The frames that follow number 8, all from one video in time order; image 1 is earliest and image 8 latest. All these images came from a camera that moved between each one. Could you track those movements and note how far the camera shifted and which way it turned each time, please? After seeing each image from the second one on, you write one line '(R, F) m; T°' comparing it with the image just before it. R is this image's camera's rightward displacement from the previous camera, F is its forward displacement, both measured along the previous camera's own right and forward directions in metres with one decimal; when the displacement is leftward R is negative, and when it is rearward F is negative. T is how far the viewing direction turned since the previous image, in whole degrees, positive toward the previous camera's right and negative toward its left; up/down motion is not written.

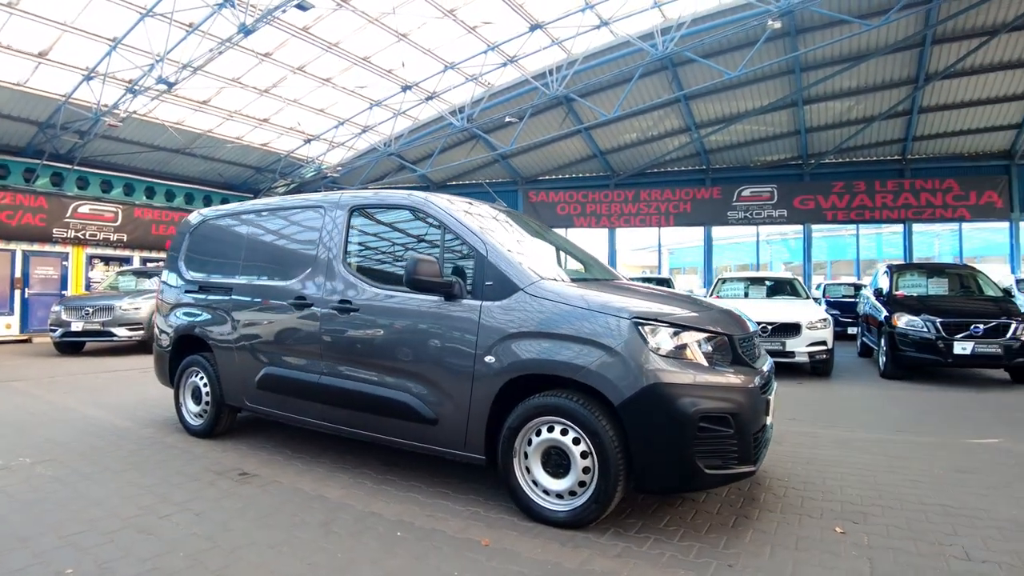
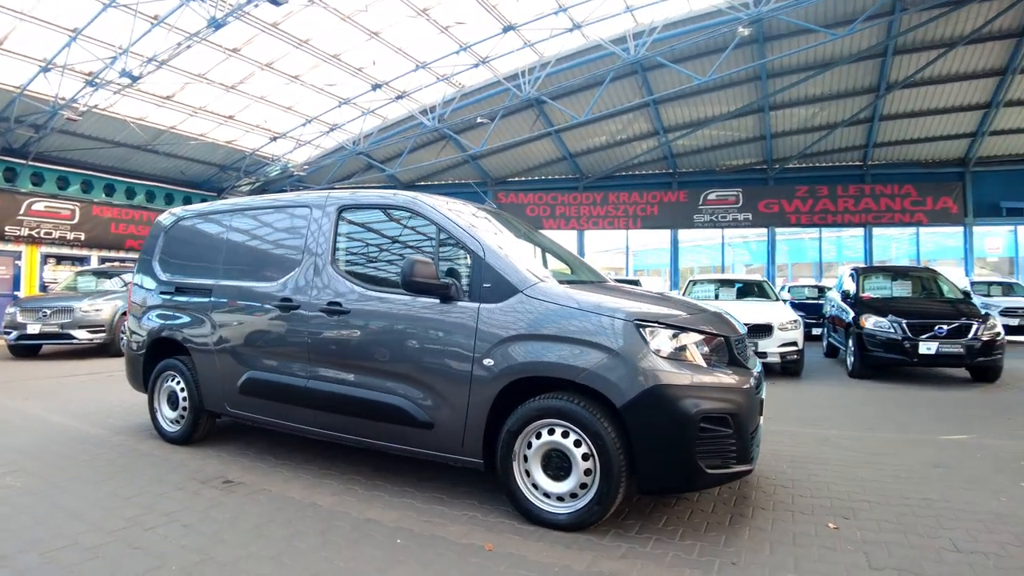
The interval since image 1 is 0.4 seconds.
(-0.2, 0.0) m; +3°
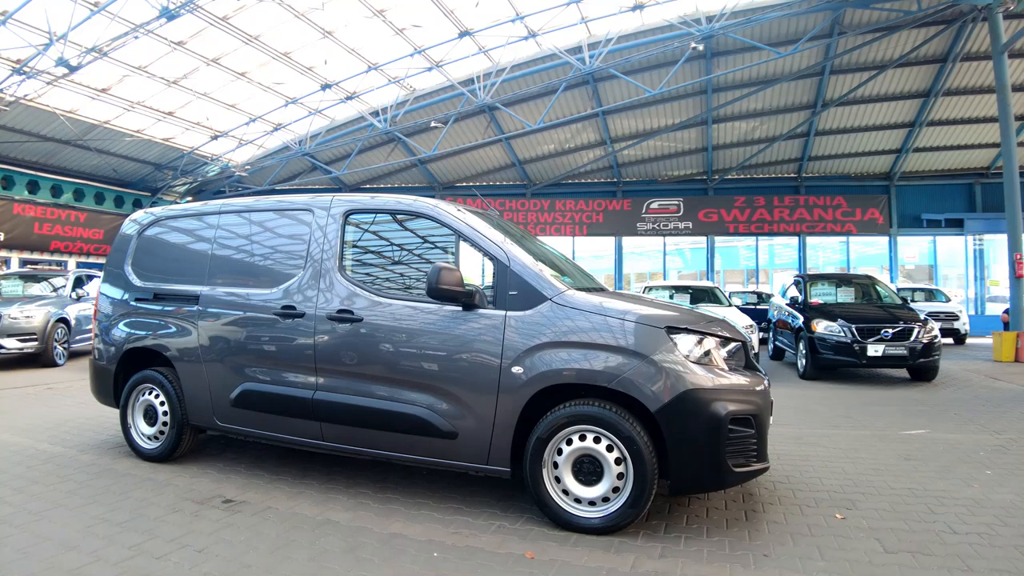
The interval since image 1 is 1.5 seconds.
(-0.6, +0.1) m; +6°
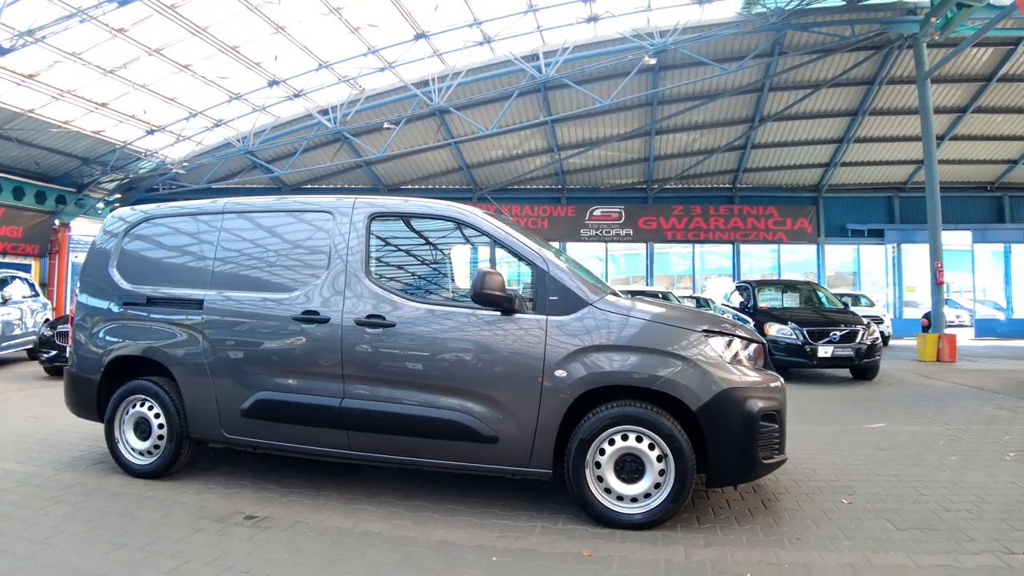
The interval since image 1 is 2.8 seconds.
(-0.7, 0.0) m; +7°
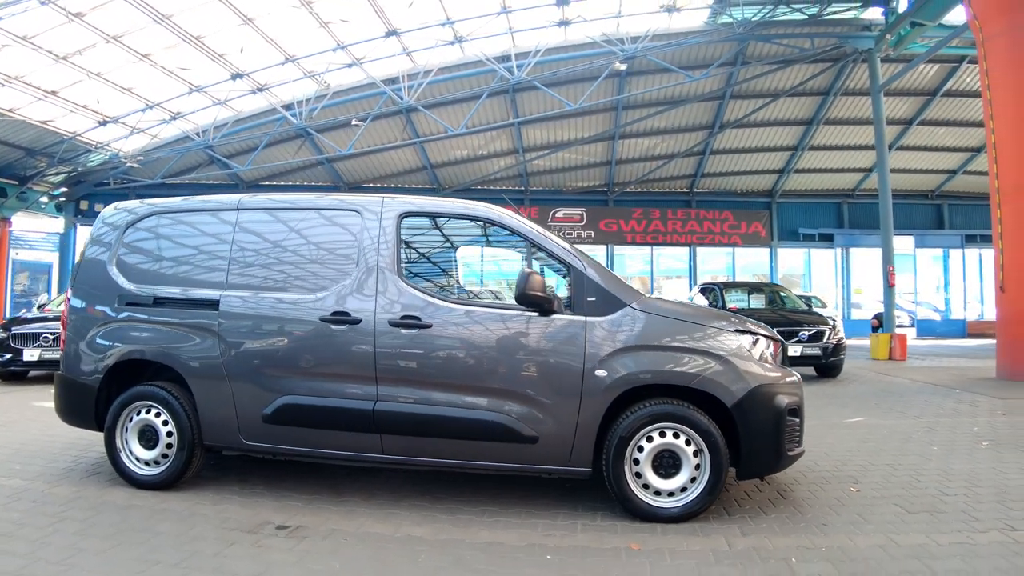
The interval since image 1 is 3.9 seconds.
(-0.6, 0.0) m; +5°
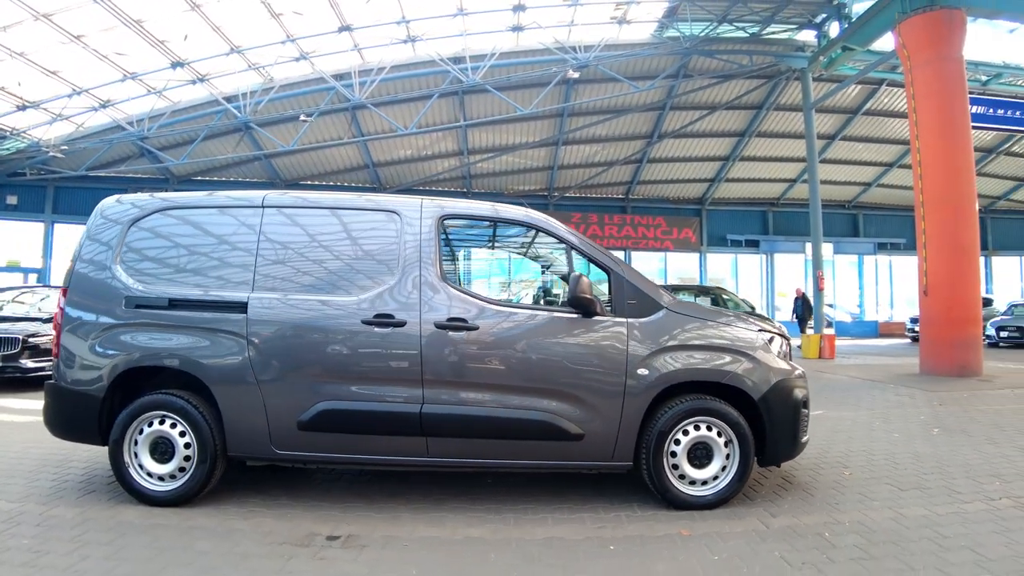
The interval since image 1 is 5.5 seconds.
(-0.8, 0.0) m; +7°
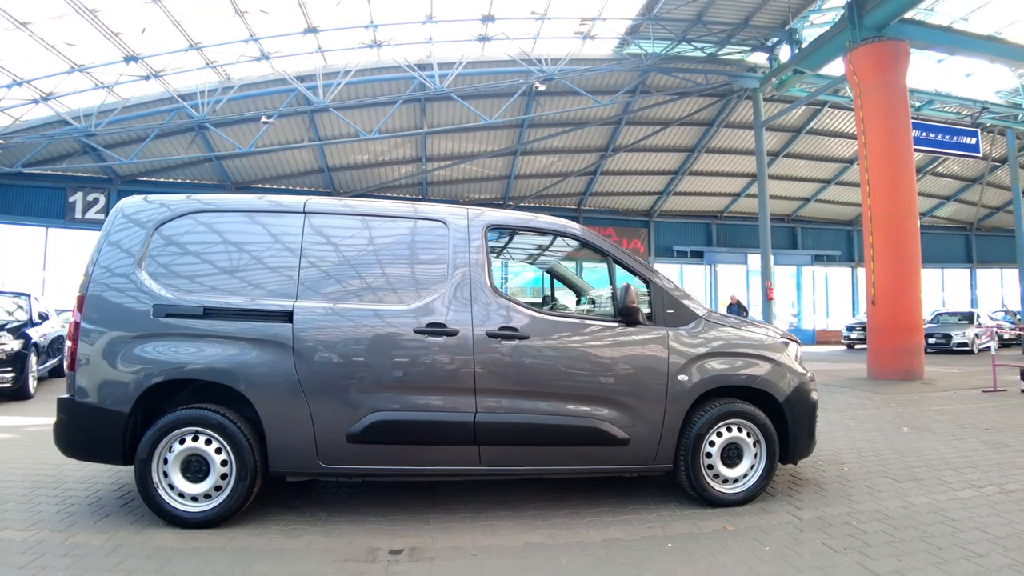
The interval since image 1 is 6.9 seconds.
(-0.7, 0.0) m; +6°
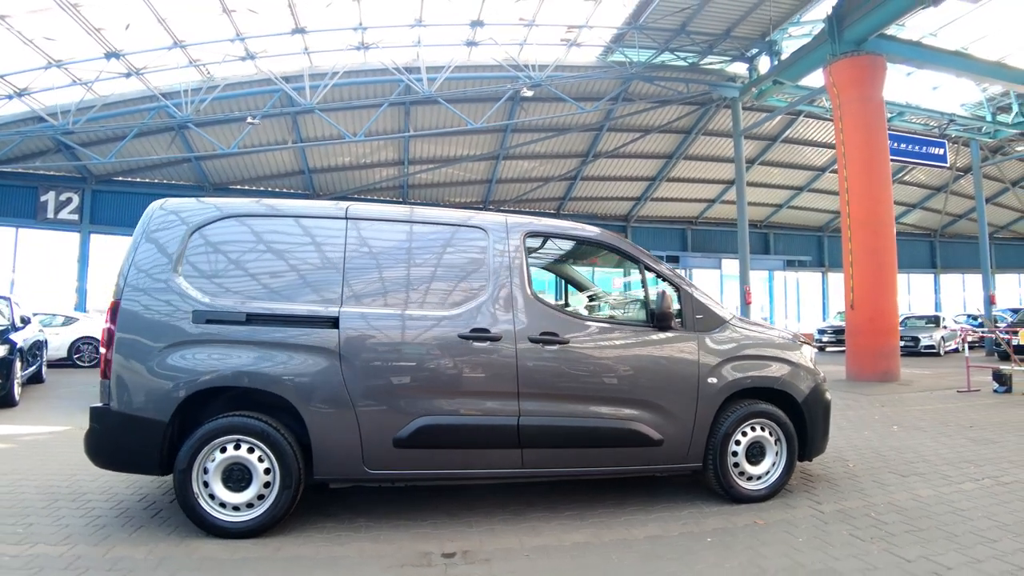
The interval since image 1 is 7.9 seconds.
(-0.5, -0.1) m; +3°
